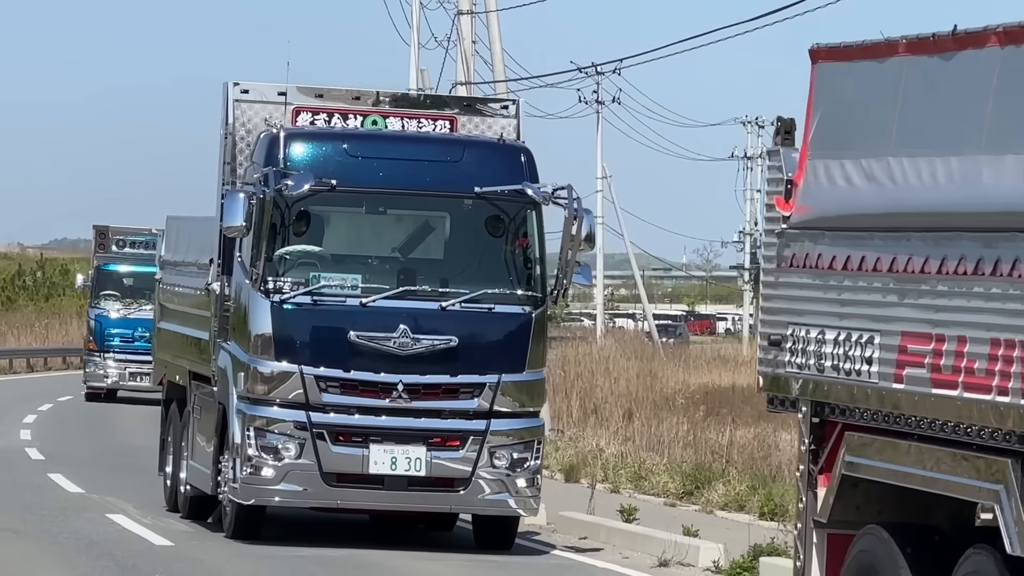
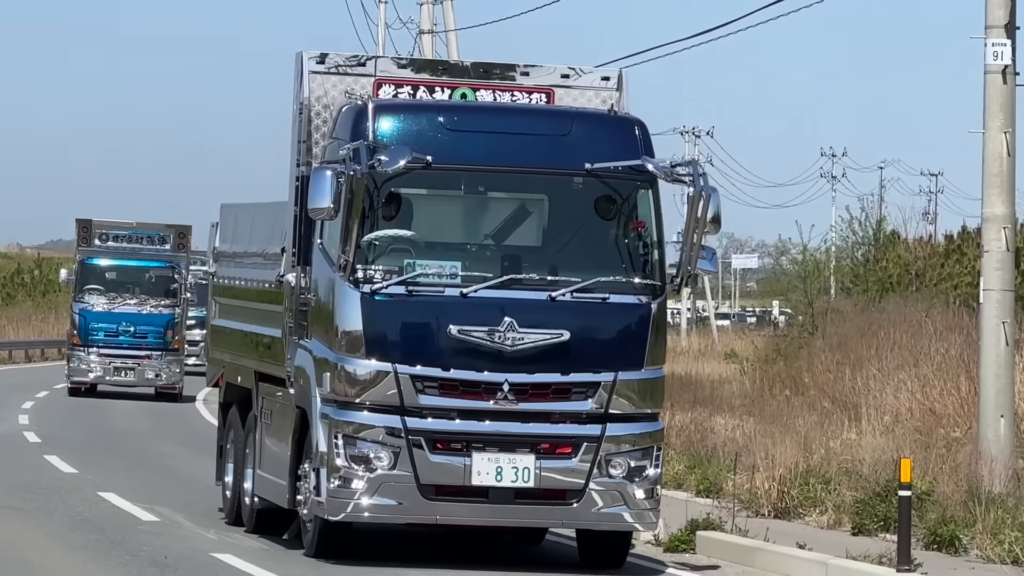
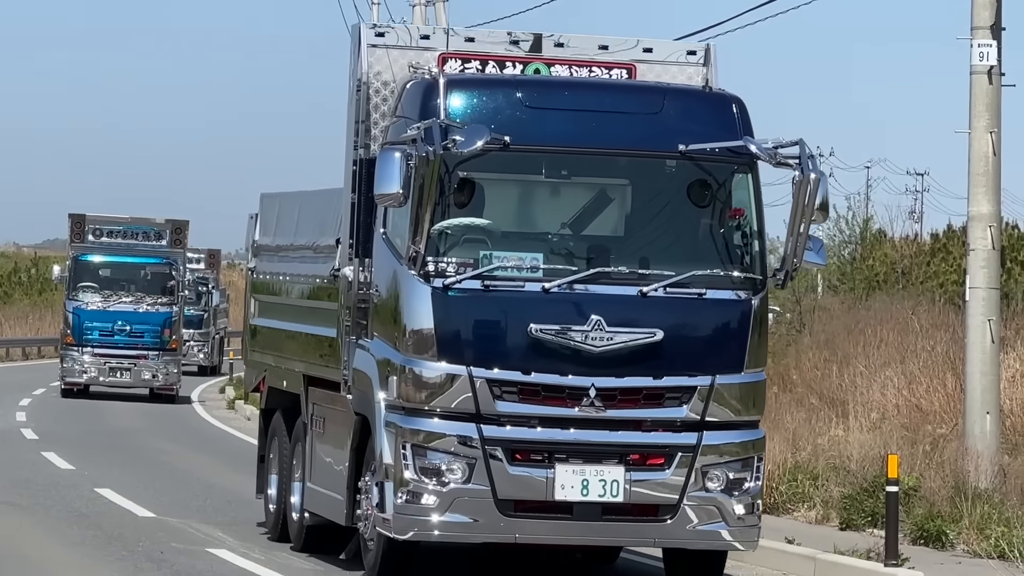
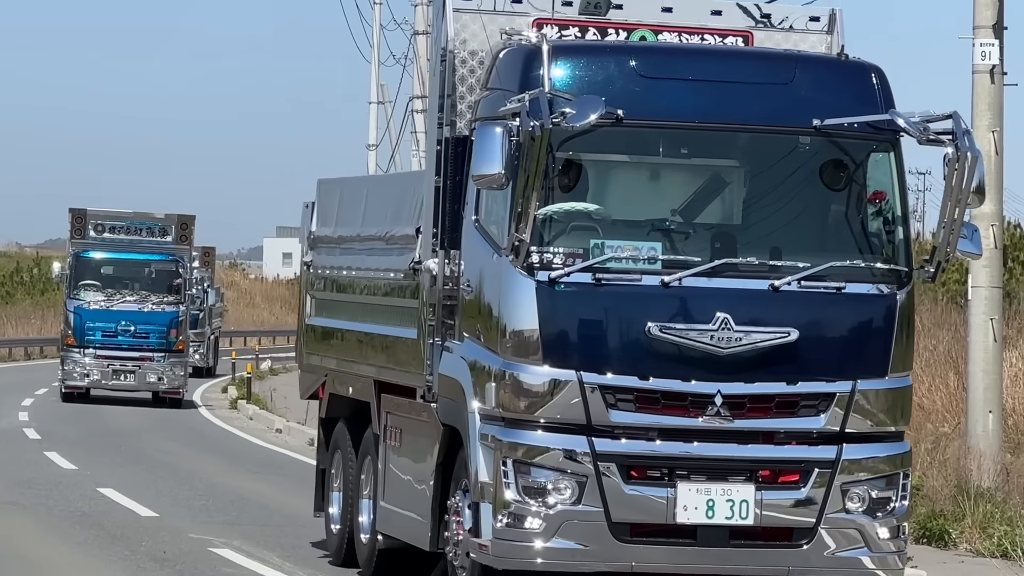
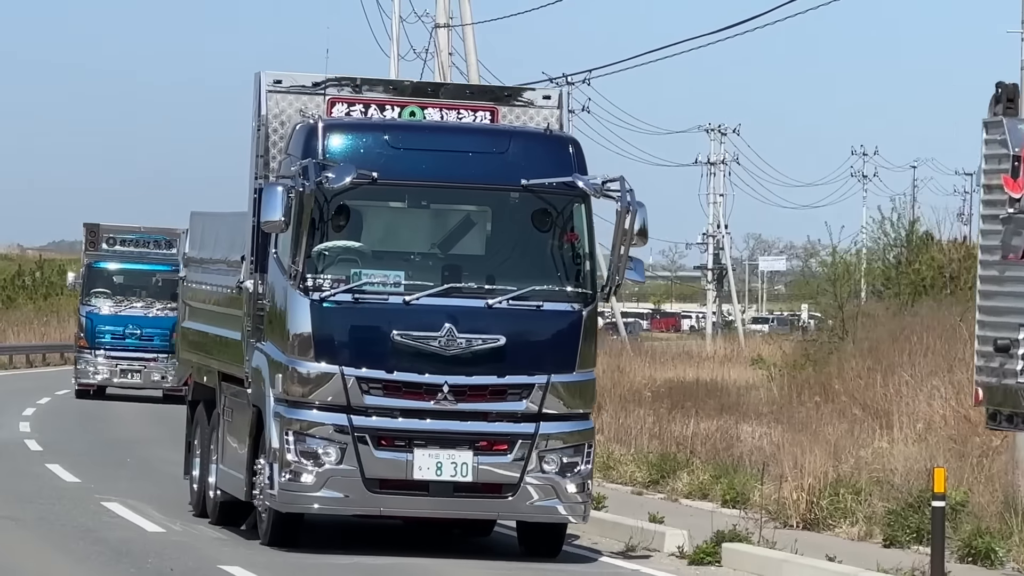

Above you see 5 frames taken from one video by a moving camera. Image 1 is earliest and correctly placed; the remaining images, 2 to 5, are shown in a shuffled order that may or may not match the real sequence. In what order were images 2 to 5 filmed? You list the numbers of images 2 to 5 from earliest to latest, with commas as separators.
5, 2, 3, 4
